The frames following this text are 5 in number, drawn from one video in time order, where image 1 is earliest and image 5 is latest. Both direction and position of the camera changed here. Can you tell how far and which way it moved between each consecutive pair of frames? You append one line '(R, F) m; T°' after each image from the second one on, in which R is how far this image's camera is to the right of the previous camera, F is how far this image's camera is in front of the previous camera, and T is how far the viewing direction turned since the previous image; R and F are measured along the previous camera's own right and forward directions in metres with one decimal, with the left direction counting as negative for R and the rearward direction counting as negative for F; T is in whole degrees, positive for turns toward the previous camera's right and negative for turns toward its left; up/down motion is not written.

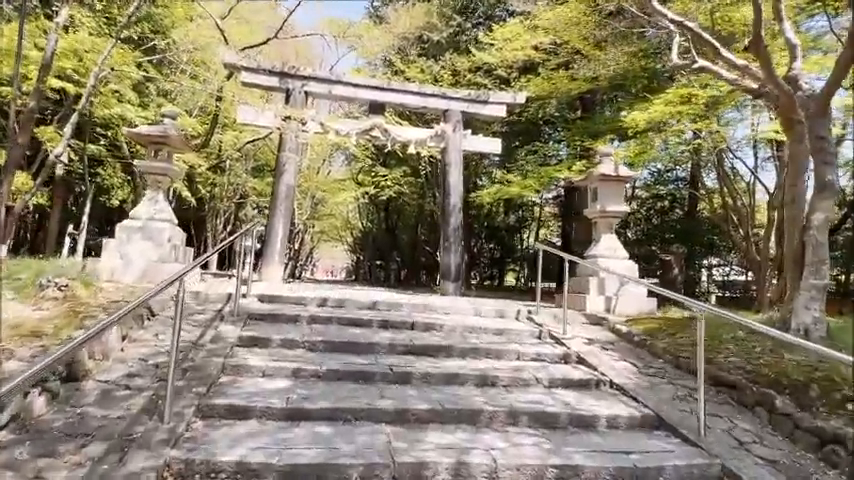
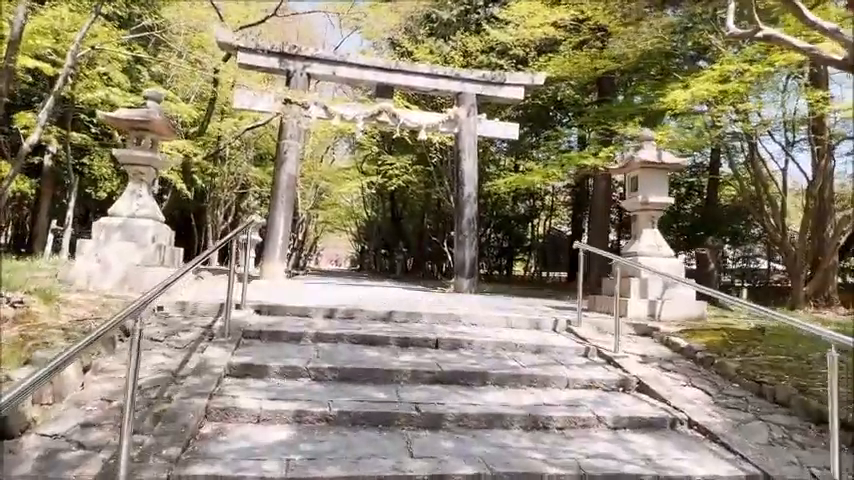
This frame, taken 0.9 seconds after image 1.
(-0.2, +0.7) m; 0°
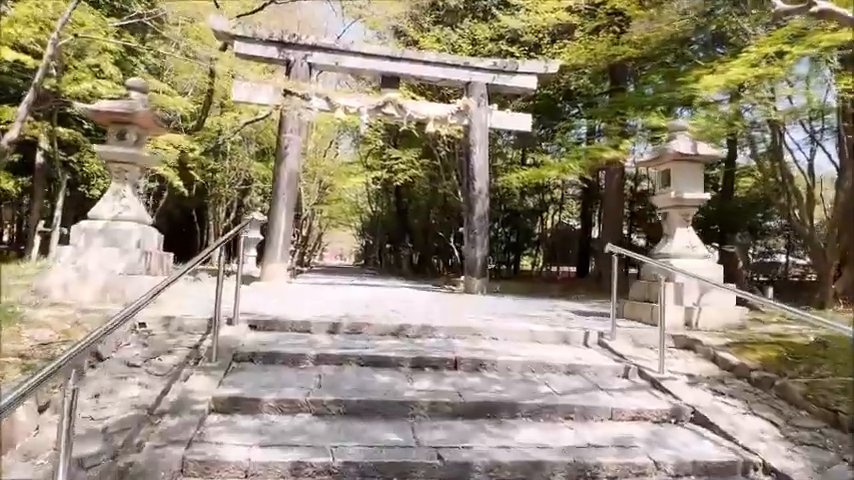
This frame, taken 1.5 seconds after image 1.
(-0.1, +0.5) m; 0°
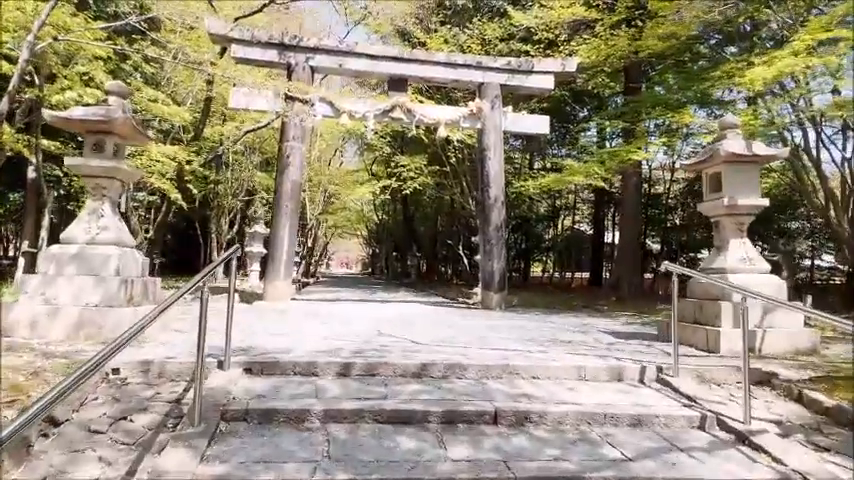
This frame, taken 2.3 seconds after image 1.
(-0.1, +0.6) m; -1°
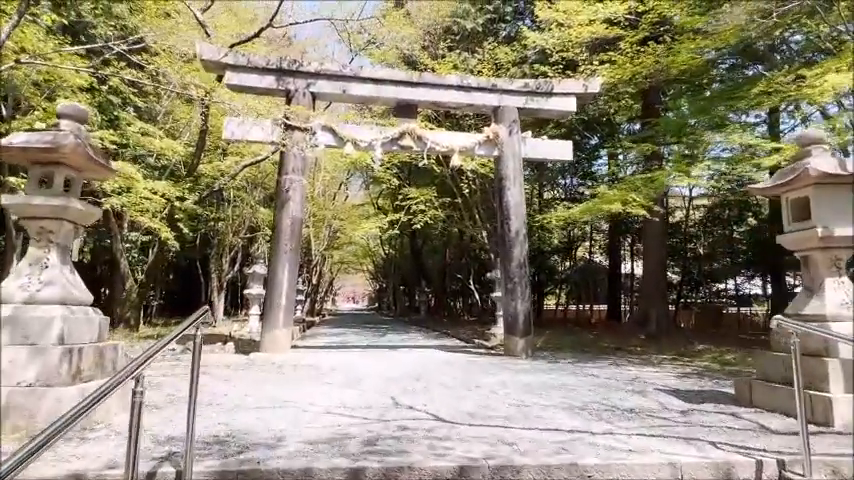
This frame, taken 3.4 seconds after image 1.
(-0.1, +0.8) m; -1°
